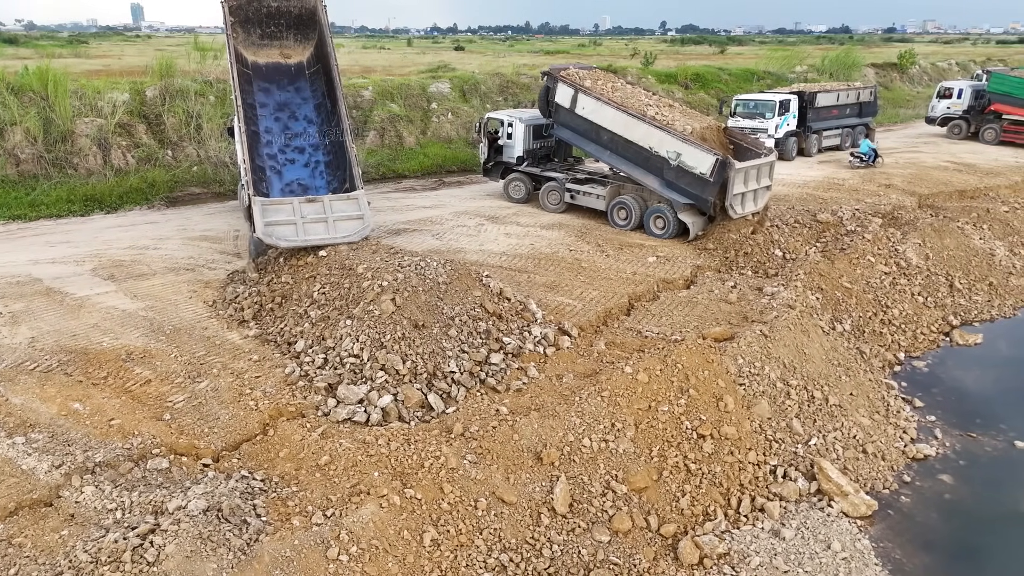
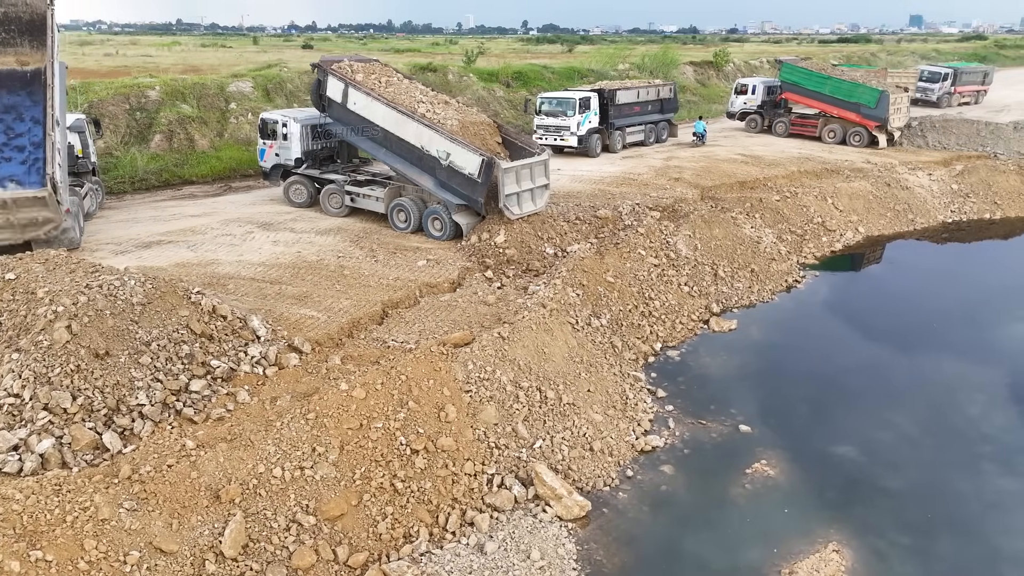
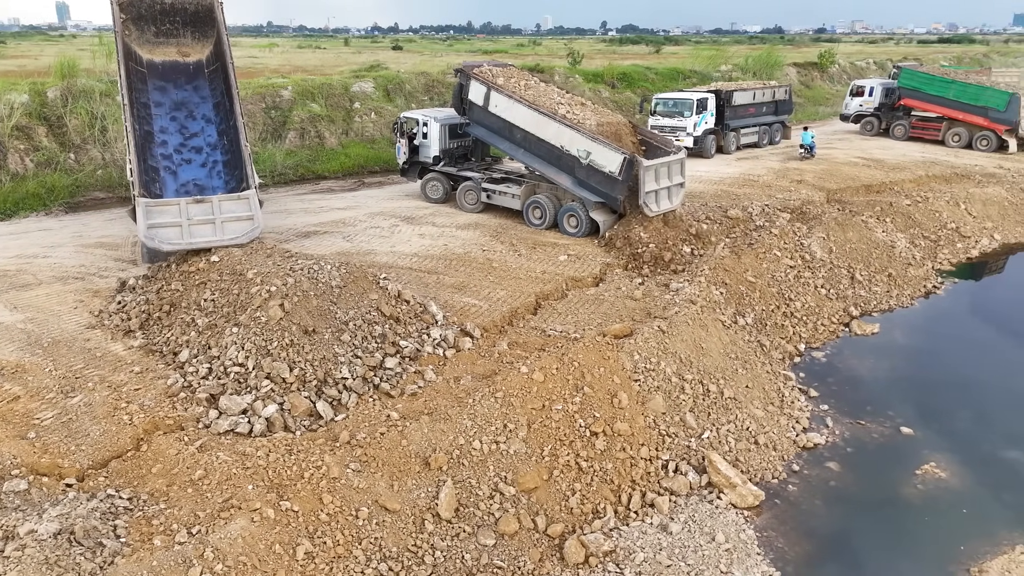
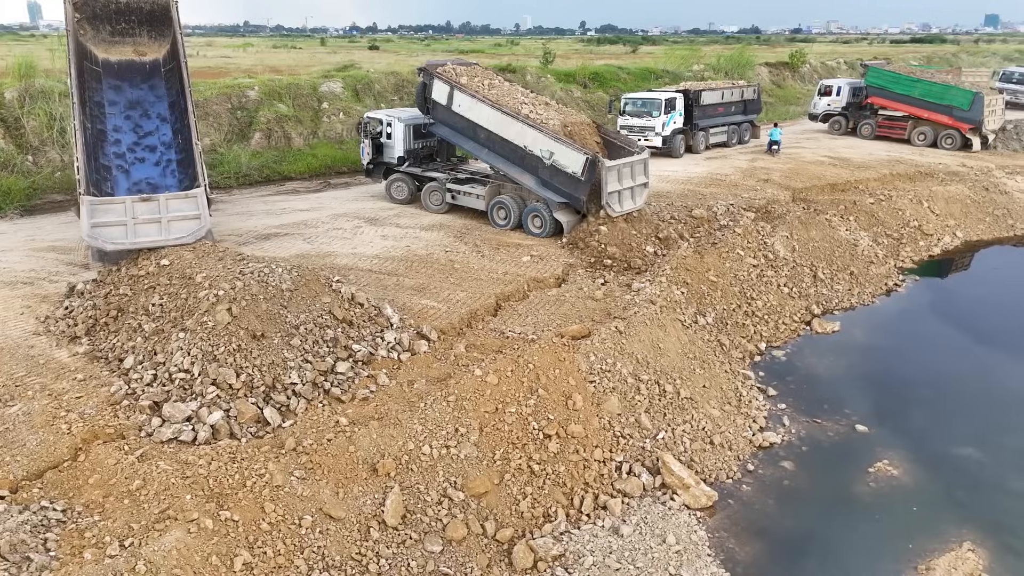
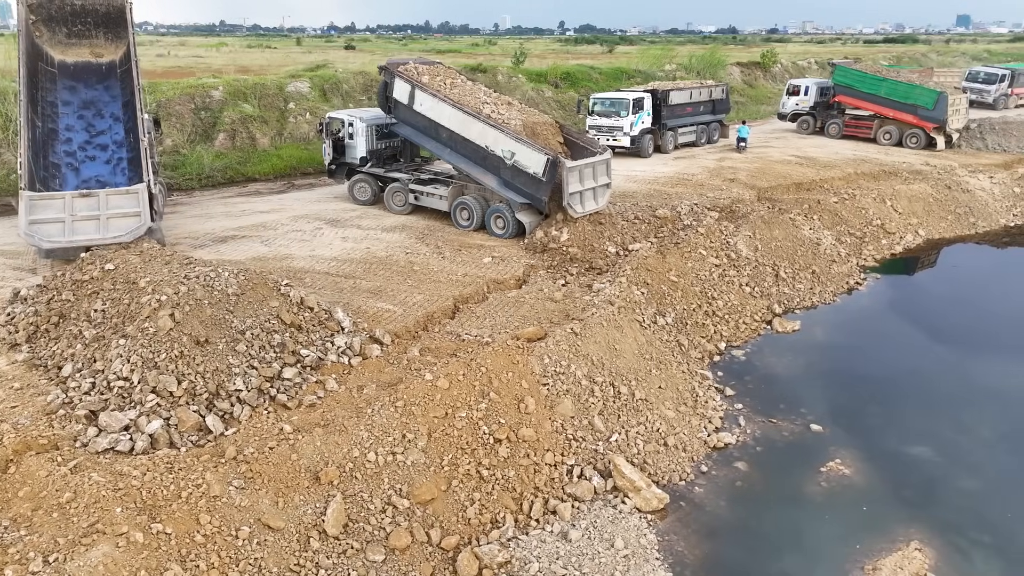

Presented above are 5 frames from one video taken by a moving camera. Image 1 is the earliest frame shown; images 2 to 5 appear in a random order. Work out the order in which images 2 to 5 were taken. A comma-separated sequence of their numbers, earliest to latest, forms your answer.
3, 4, 5, 2
